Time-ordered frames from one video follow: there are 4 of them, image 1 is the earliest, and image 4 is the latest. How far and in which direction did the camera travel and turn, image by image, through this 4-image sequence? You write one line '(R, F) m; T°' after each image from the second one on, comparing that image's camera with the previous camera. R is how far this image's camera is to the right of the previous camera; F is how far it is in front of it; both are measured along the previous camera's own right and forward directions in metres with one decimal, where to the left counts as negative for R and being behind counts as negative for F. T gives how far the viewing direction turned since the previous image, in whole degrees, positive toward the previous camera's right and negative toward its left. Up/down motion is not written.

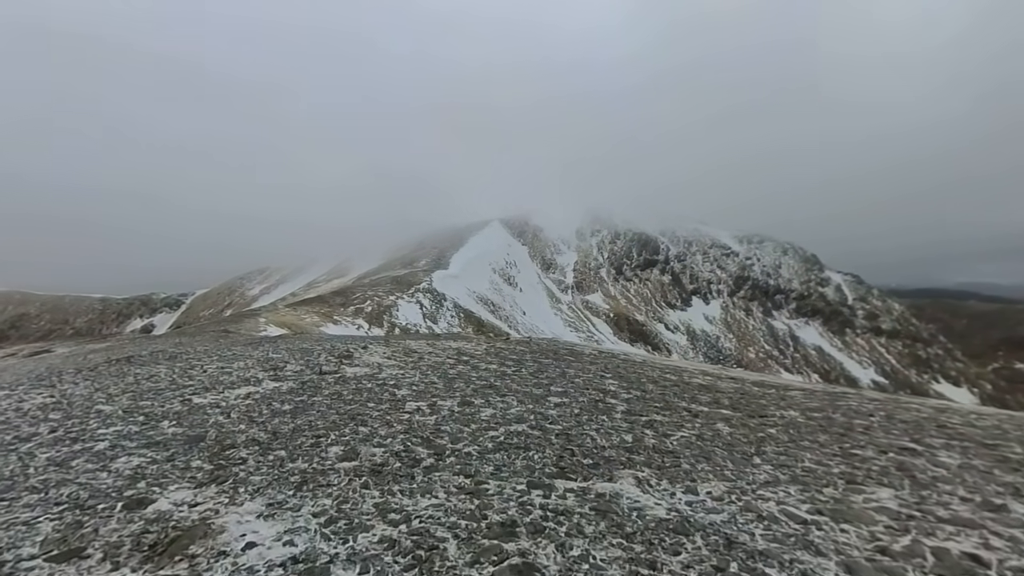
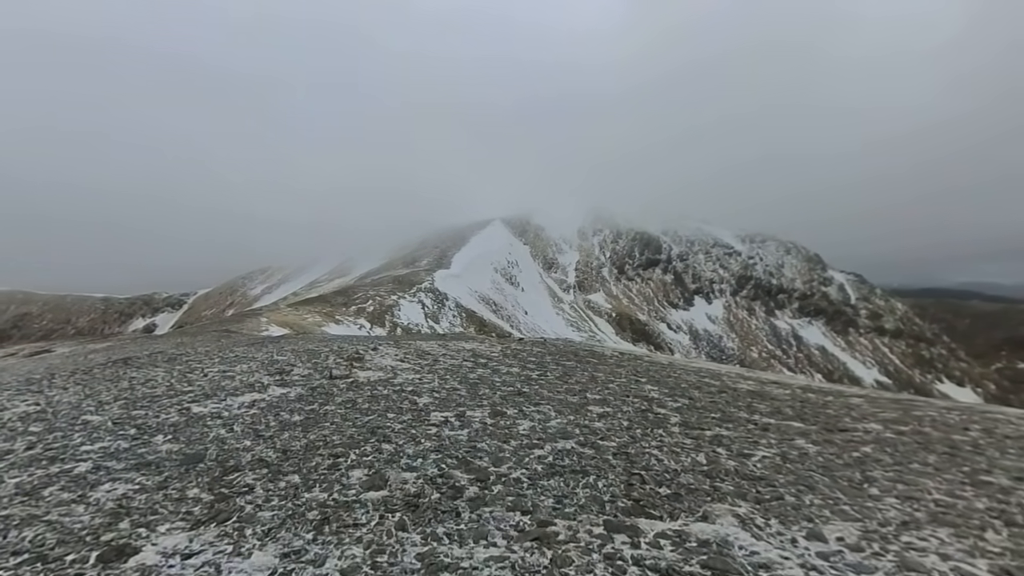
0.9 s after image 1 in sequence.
(-1.0, +1.8) m; 0°
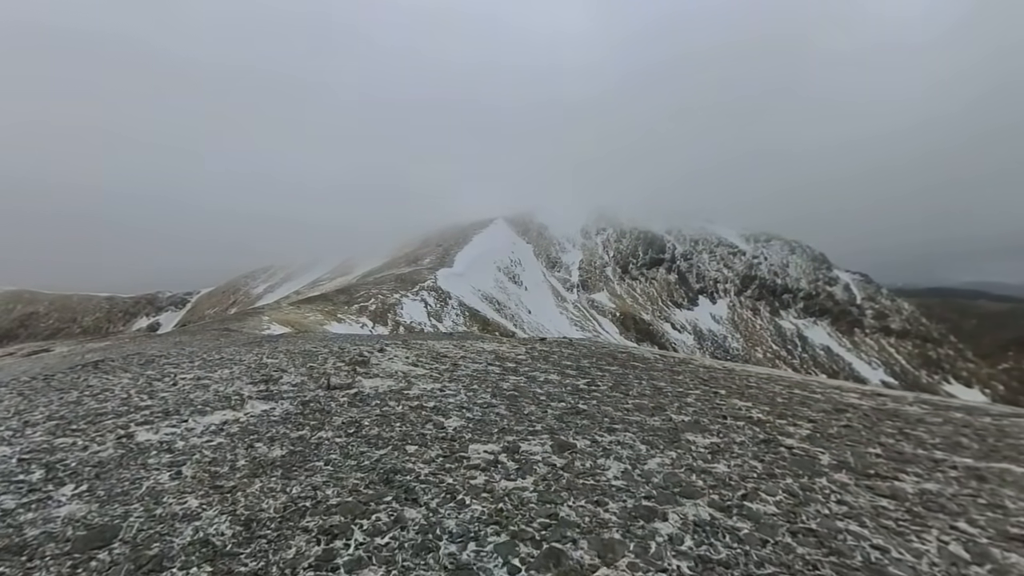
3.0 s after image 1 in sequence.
(-1.3, +4.2) m; 0°
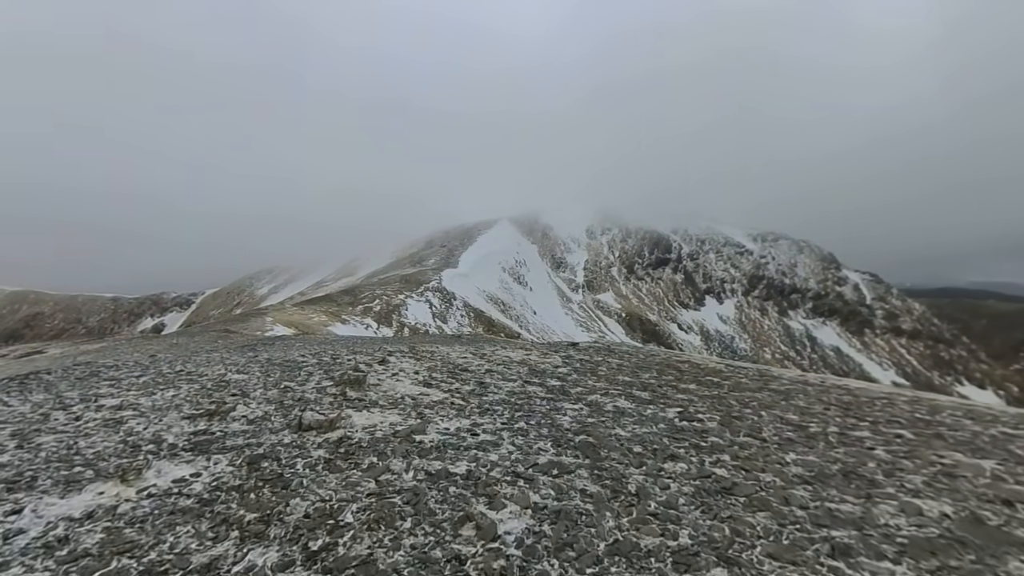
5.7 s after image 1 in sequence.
(-1.3, +5.7) m; 0°
